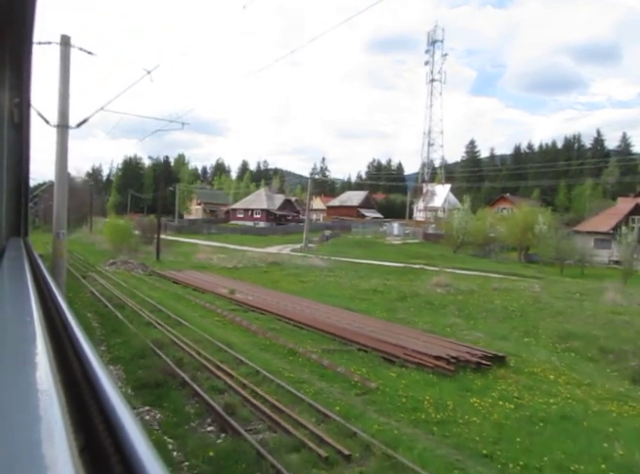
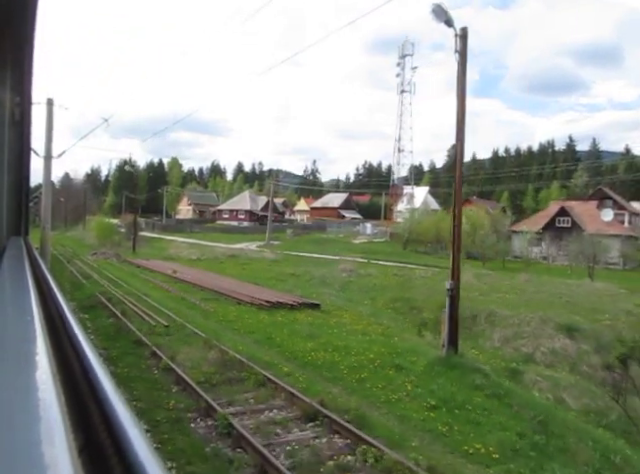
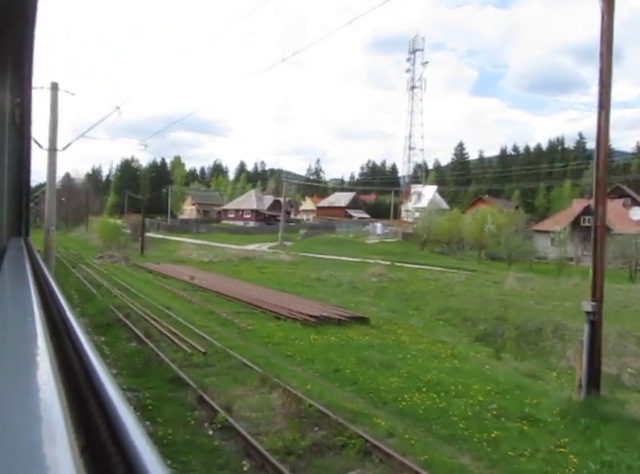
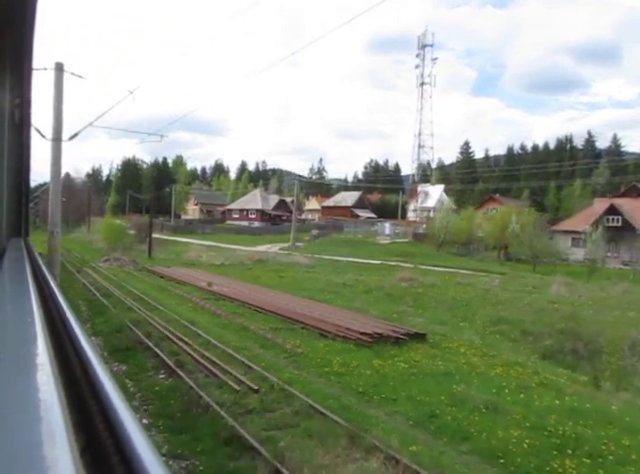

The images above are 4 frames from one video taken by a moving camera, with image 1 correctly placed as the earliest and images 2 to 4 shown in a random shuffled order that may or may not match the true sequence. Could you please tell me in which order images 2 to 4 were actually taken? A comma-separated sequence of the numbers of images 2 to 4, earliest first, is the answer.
4, 3, 2
